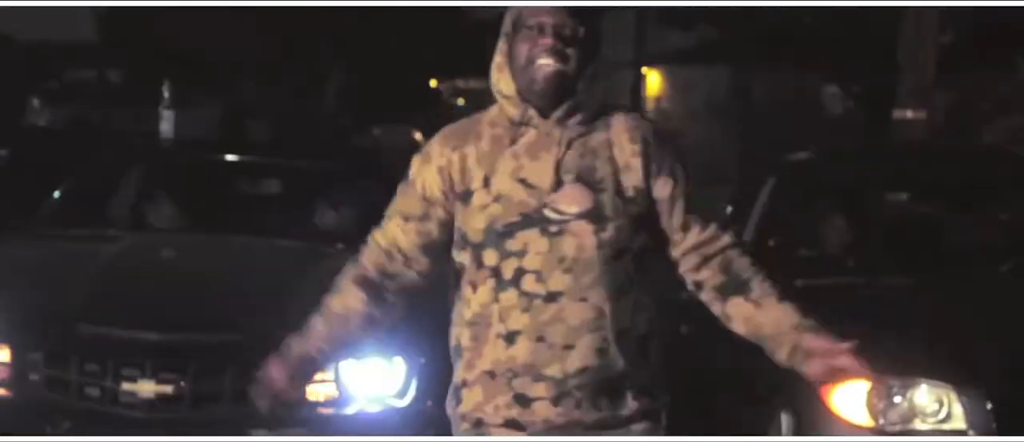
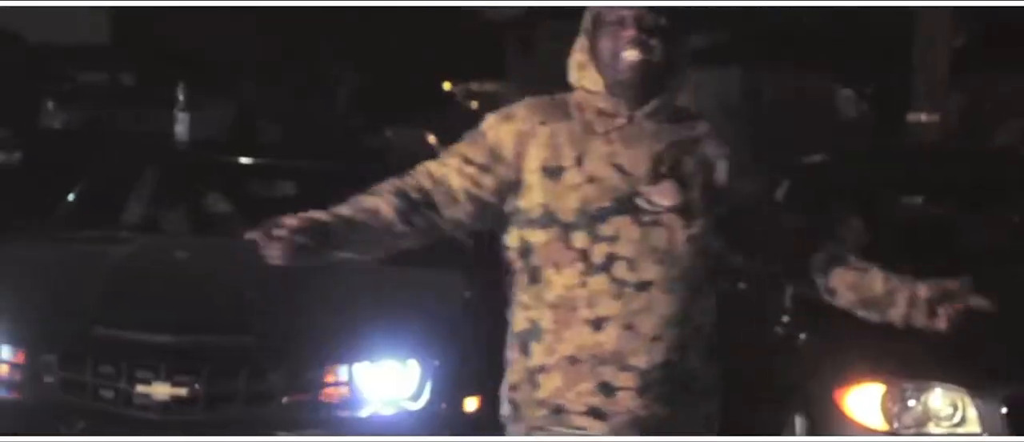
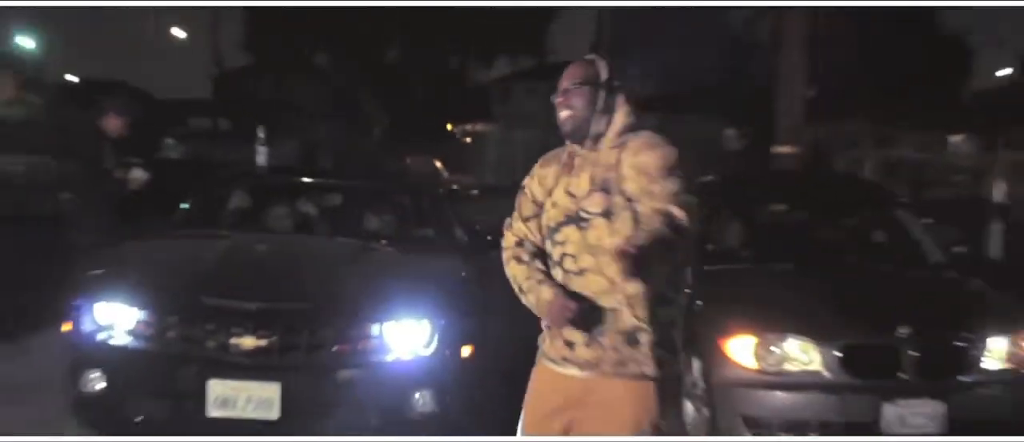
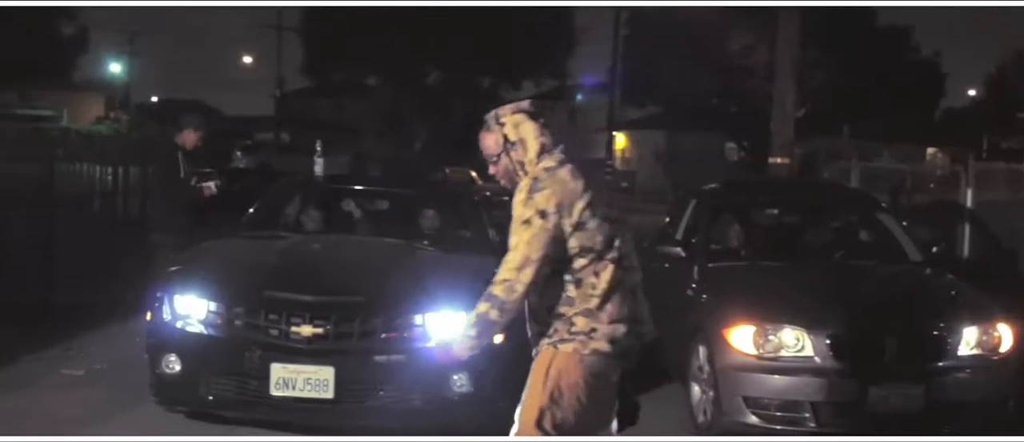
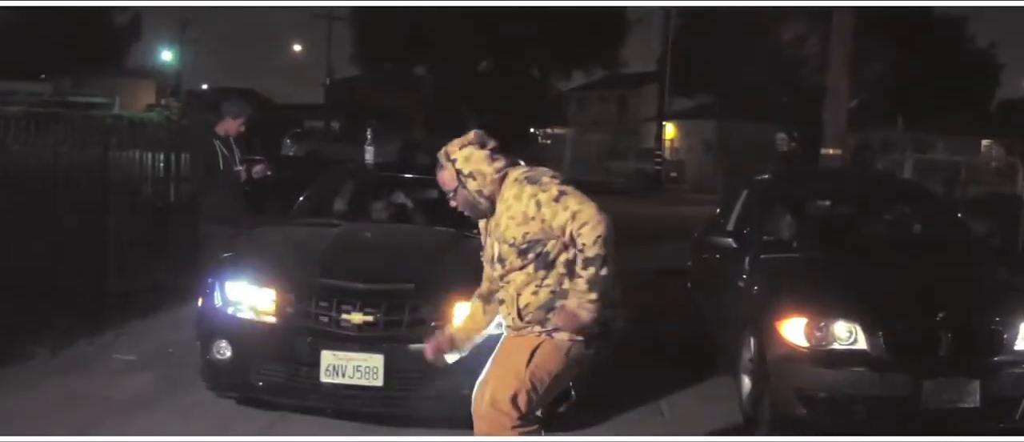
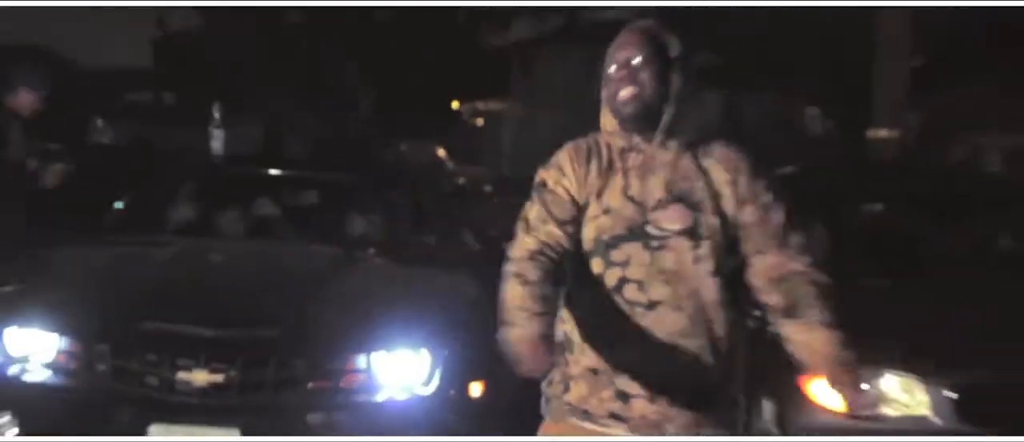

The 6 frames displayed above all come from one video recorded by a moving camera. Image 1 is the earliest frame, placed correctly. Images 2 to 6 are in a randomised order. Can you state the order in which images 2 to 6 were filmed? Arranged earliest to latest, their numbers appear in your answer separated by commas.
2, 6, 3, 4, 5
